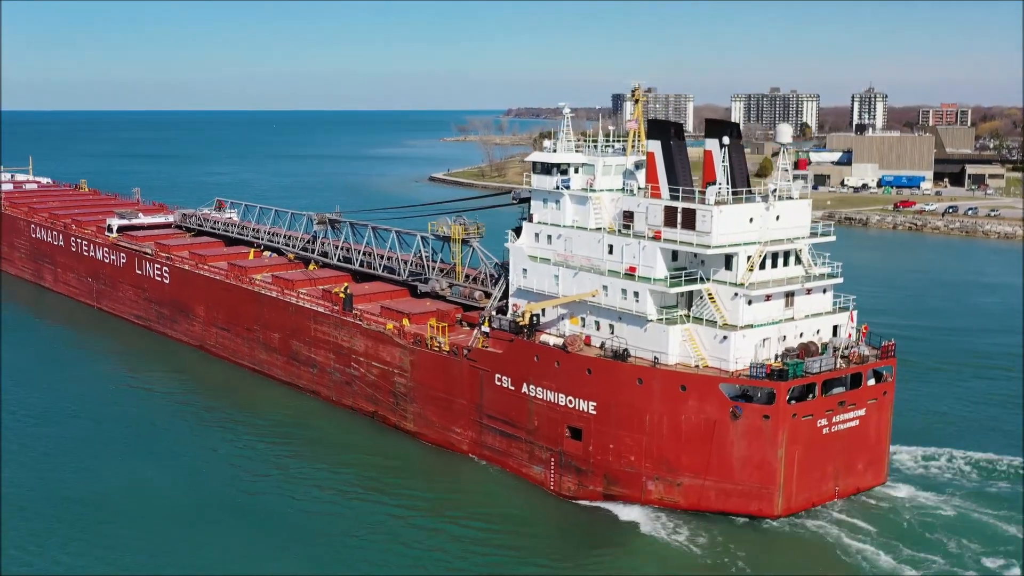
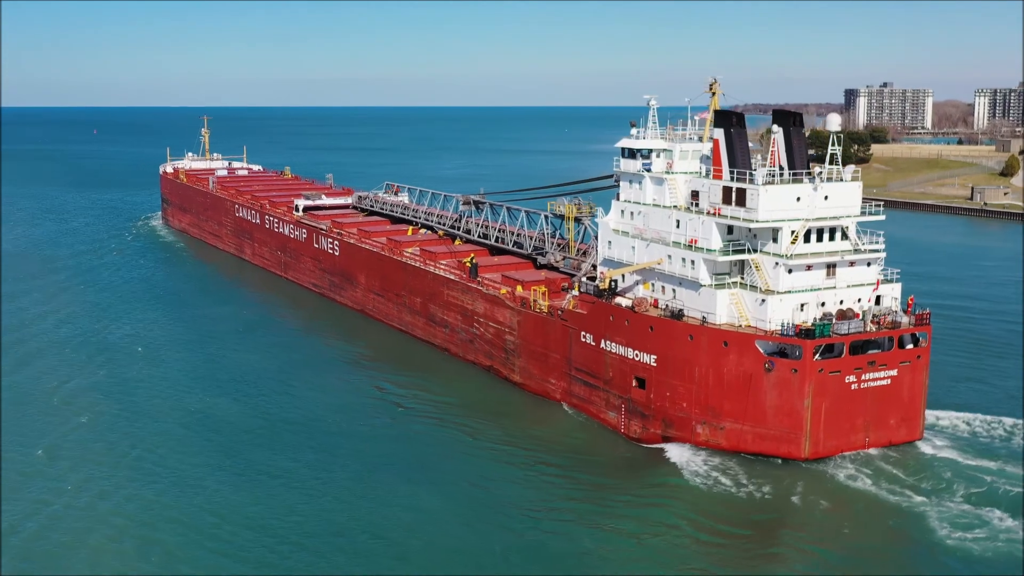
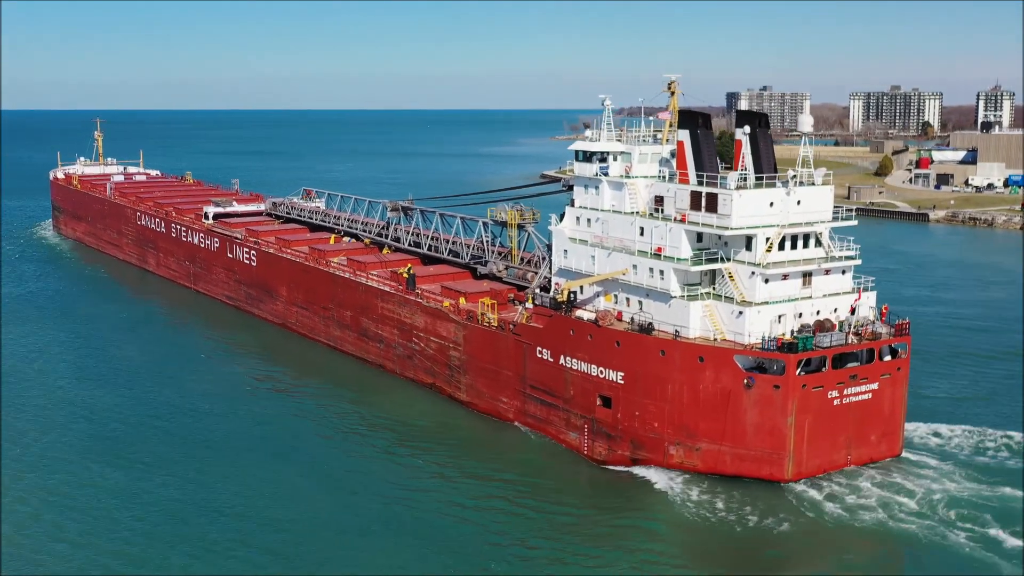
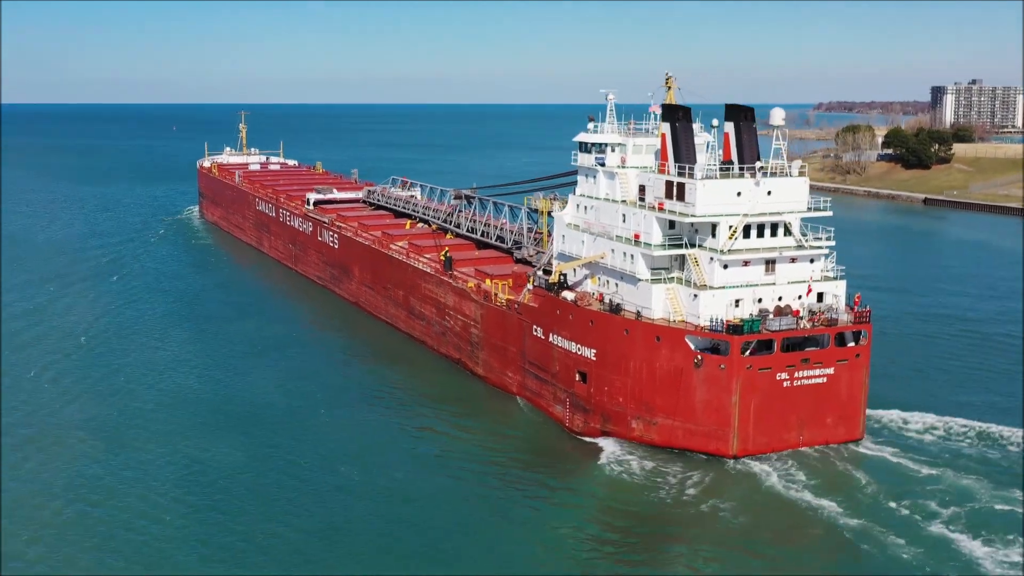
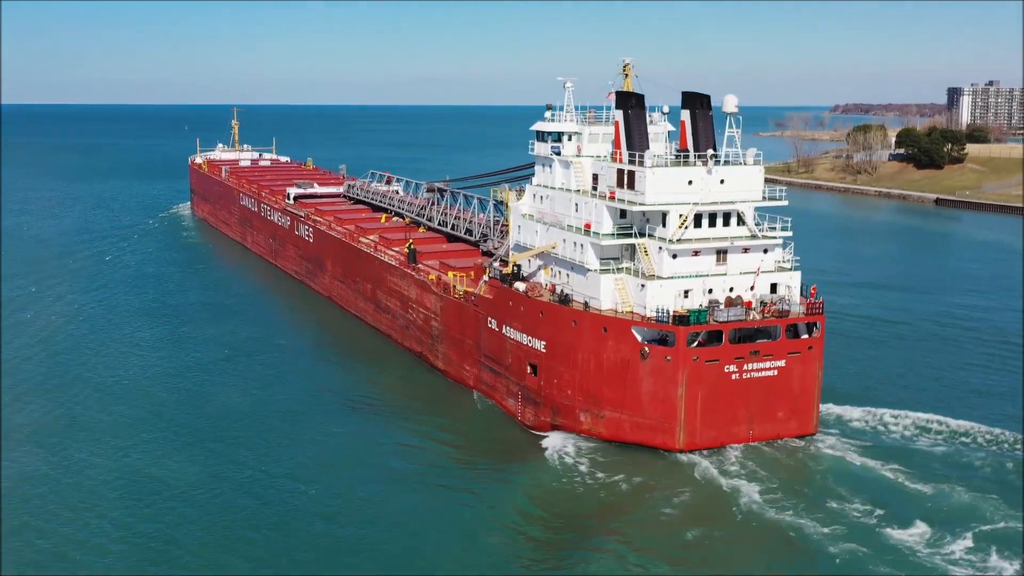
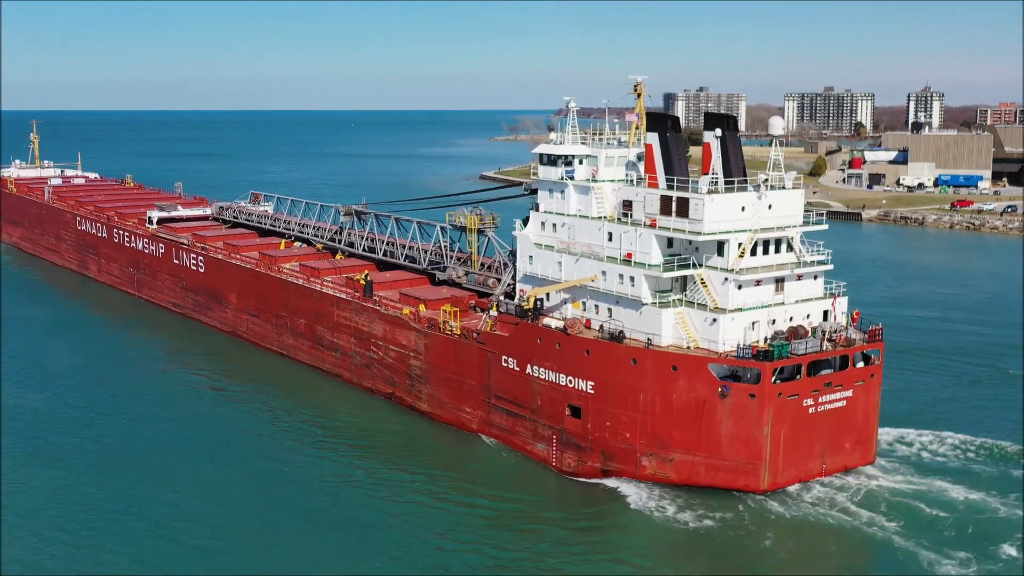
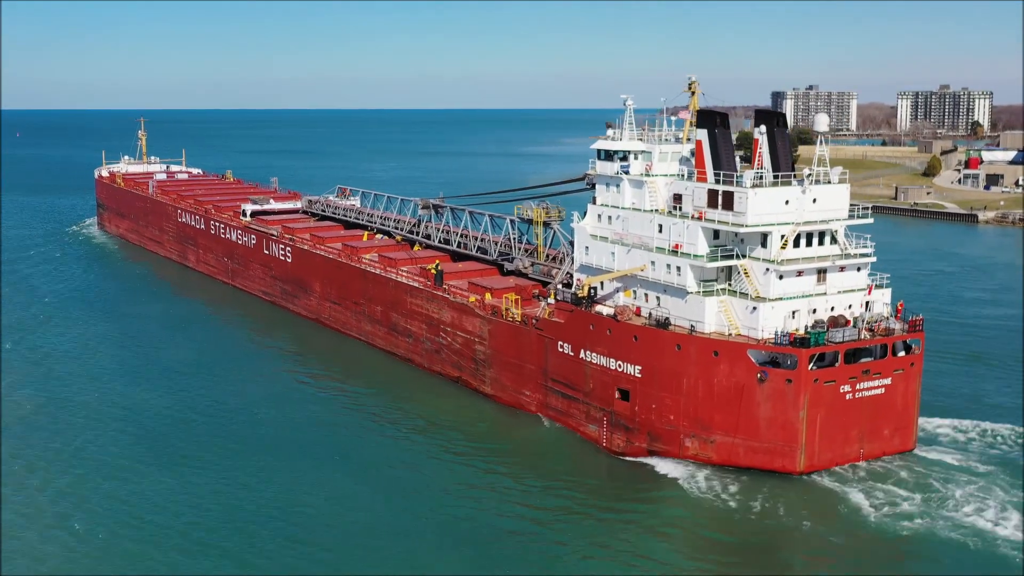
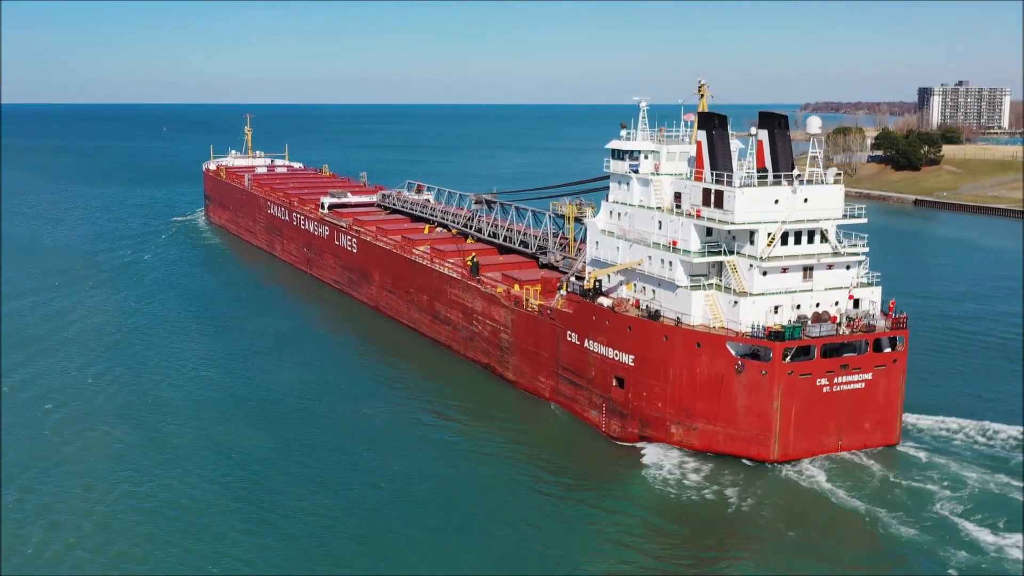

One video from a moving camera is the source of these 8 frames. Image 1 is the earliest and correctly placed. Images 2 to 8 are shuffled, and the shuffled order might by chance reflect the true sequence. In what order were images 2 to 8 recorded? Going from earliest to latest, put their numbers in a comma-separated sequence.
6, 3, 7, 2, 8, 4, 5
